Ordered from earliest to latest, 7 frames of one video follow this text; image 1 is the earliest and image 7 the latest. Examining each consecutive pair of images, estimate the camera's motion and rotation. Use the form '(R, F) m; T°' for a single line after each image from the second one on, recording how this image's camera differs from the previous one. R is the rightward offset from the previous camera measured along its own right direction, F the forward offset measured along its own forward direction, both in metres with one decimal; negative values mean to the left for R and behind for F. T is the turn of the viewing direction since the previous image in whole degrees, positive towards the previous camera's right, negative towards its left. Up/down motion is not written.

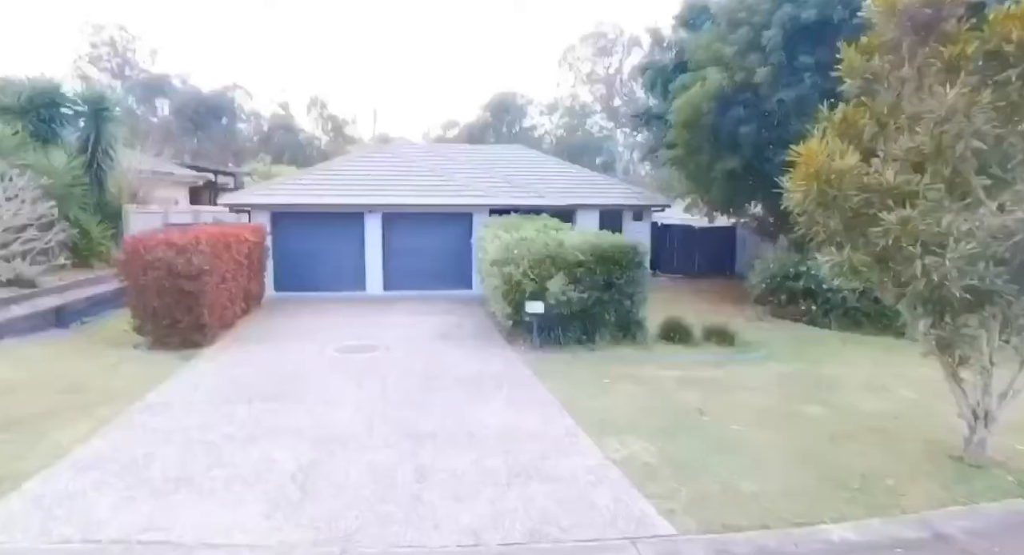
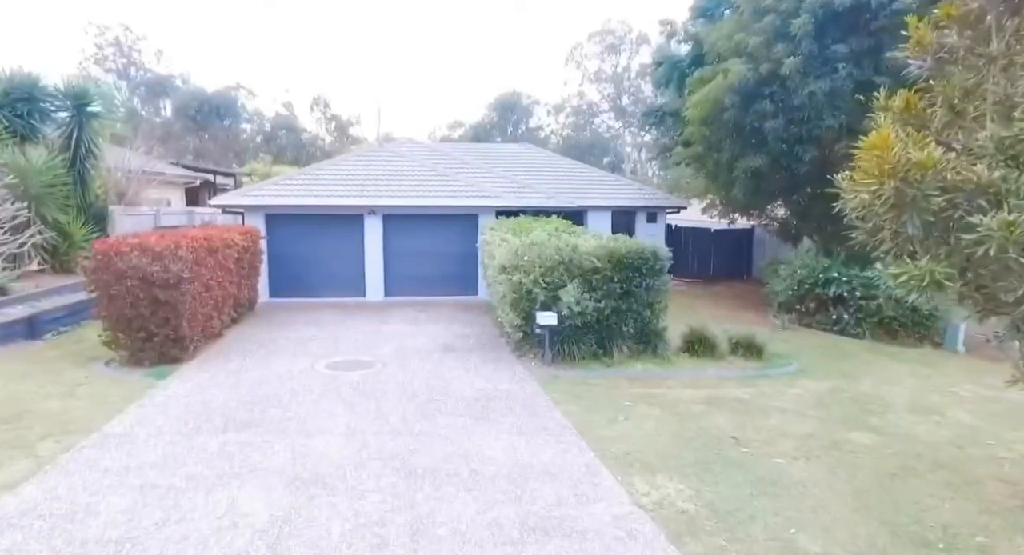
(-0.1, +0.8) m; -1°
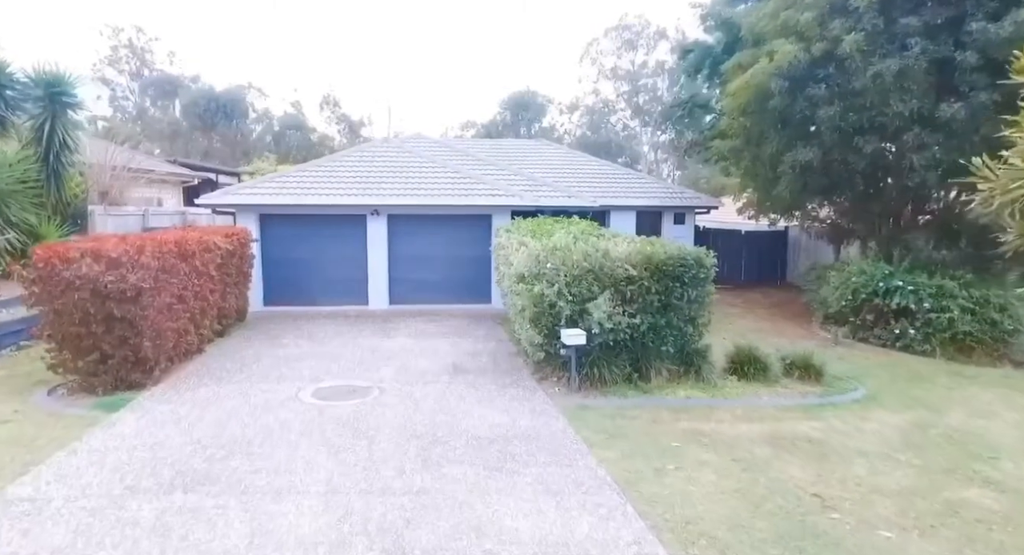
(-0.1, +1.3) m; -1°
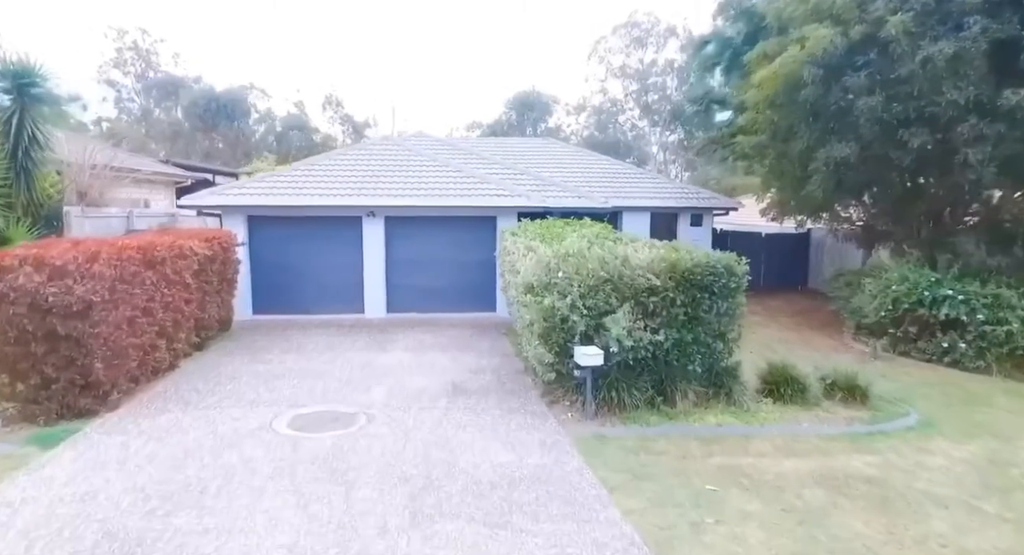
(0.0, +0.9) m; -1°
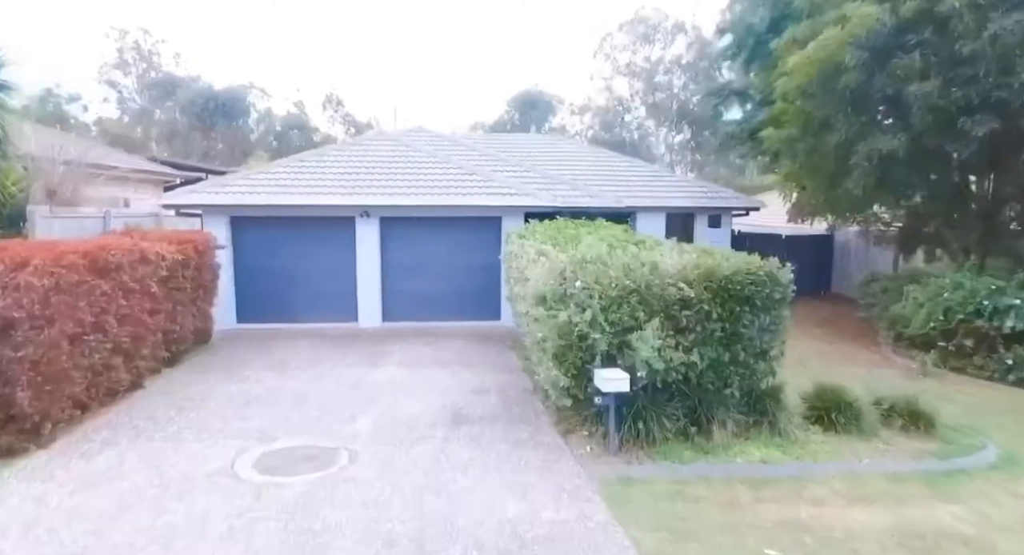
(-0.1, +1.0) m; 0°
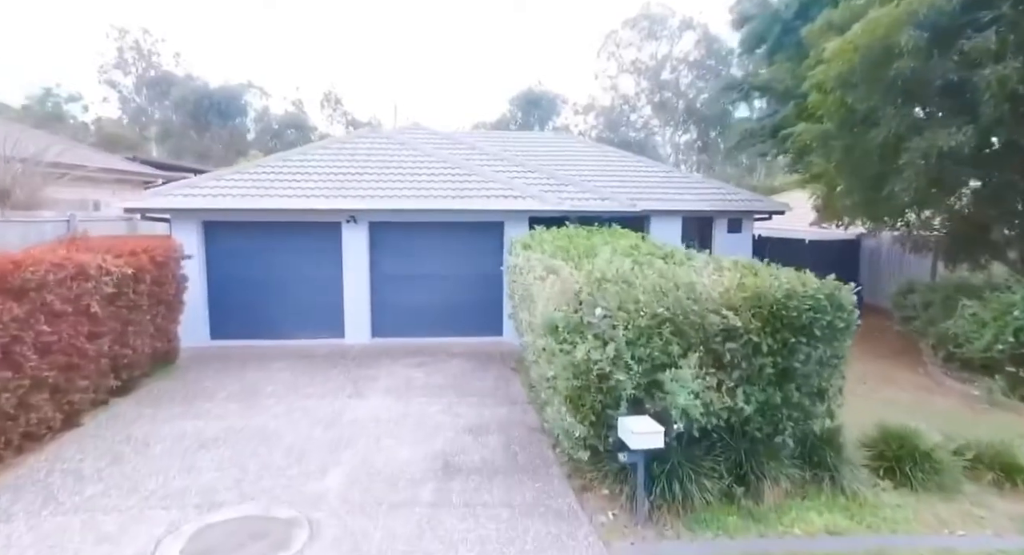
(0.0, +1.1) m; 0°
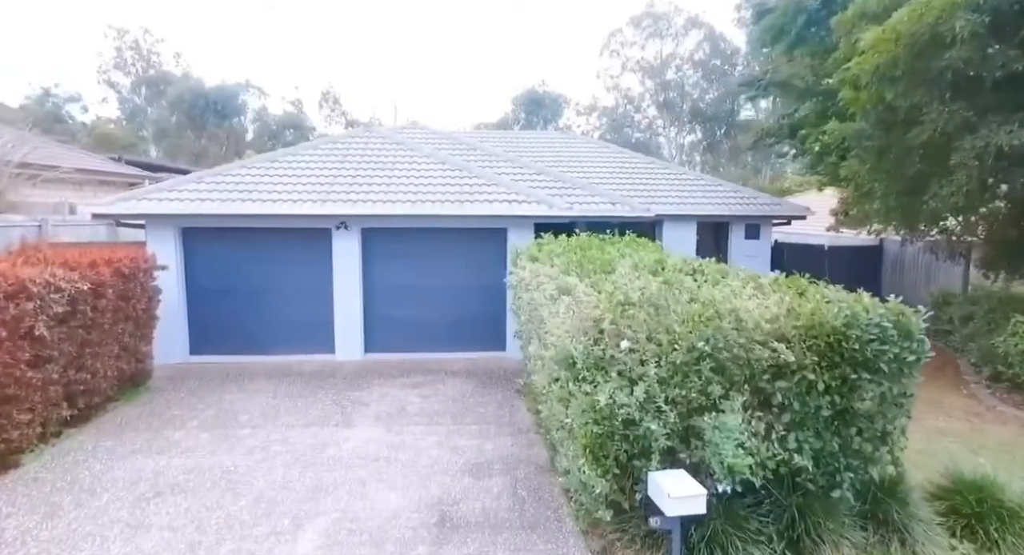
(0.0, +0.8) m; 0°
